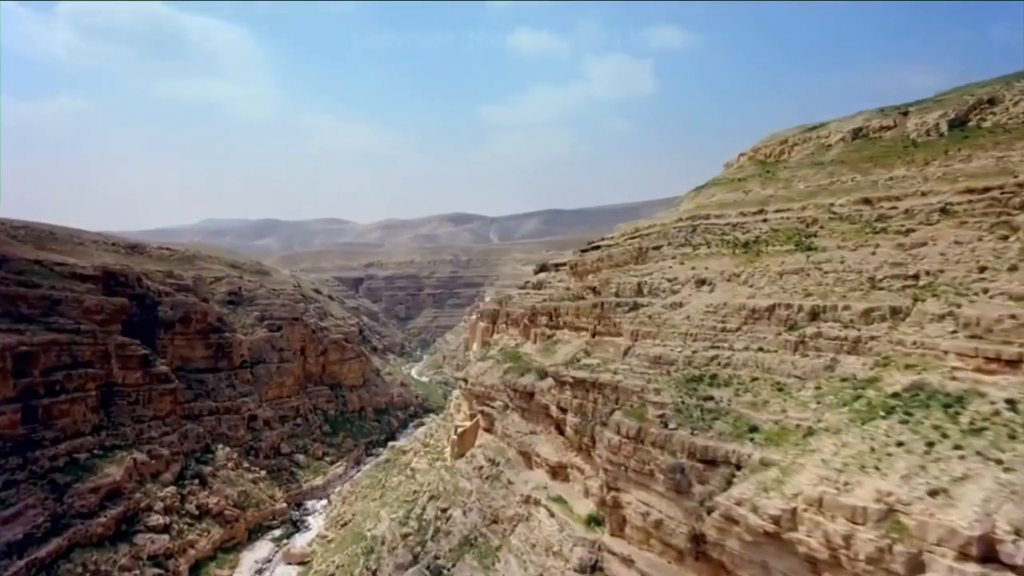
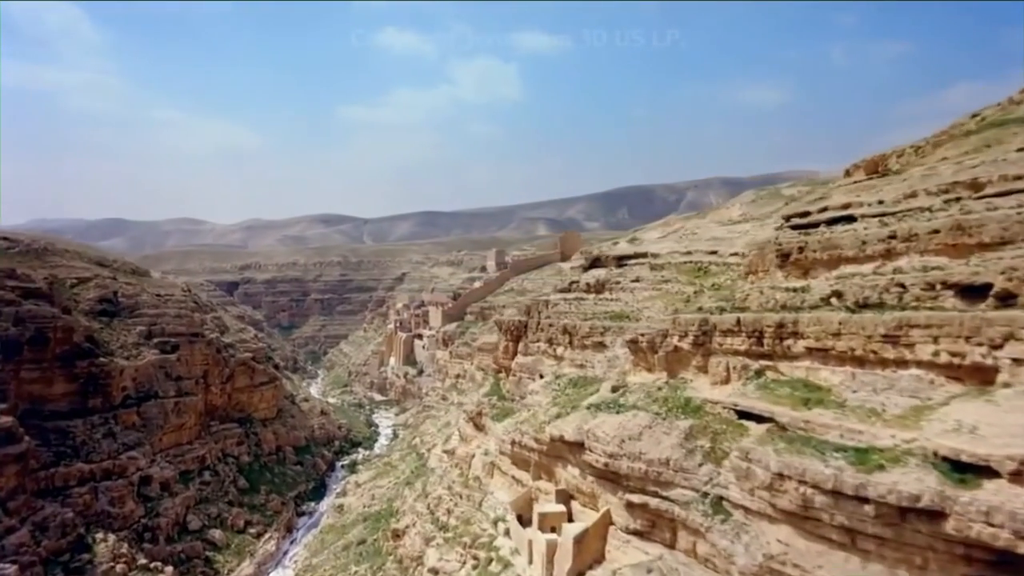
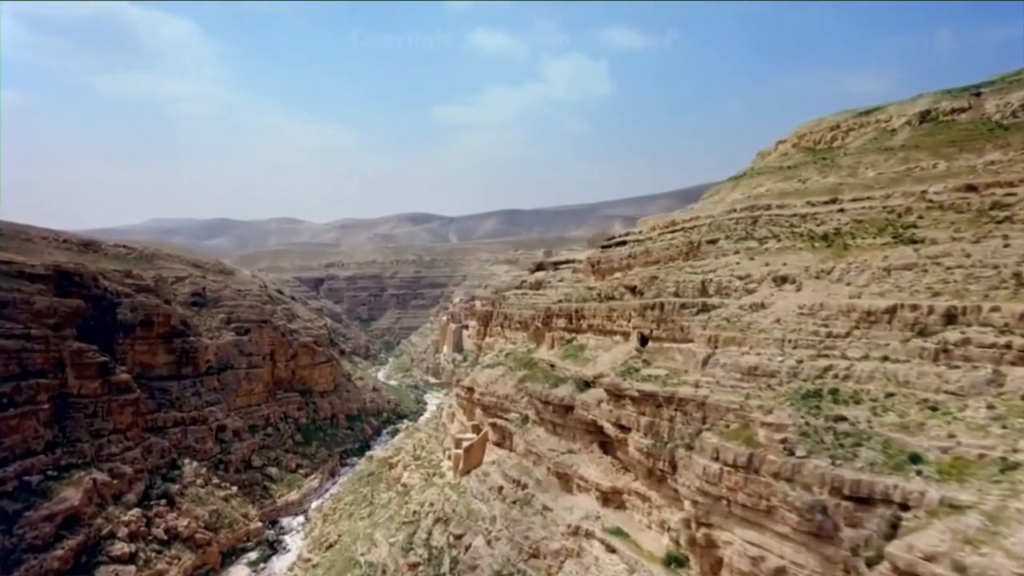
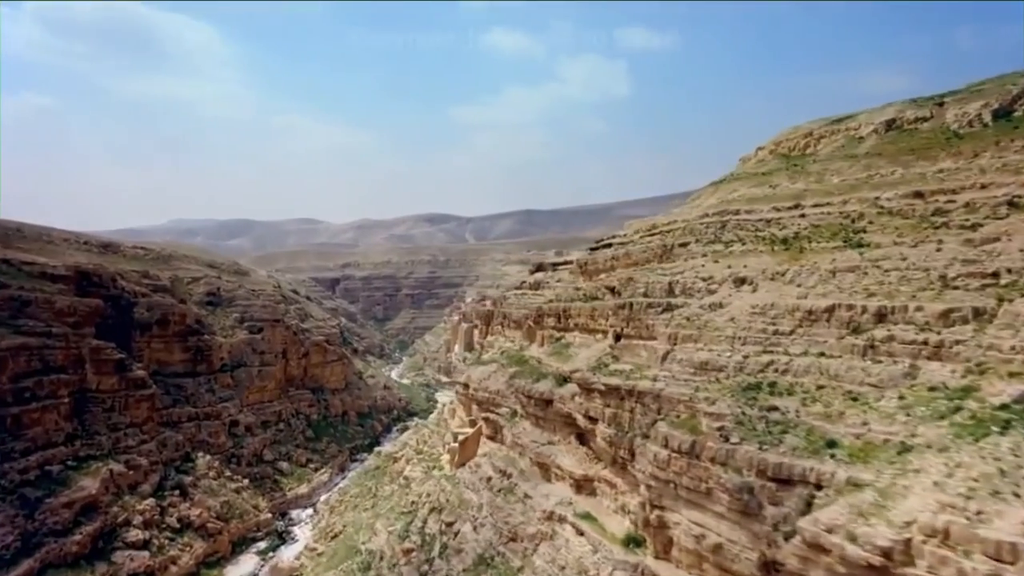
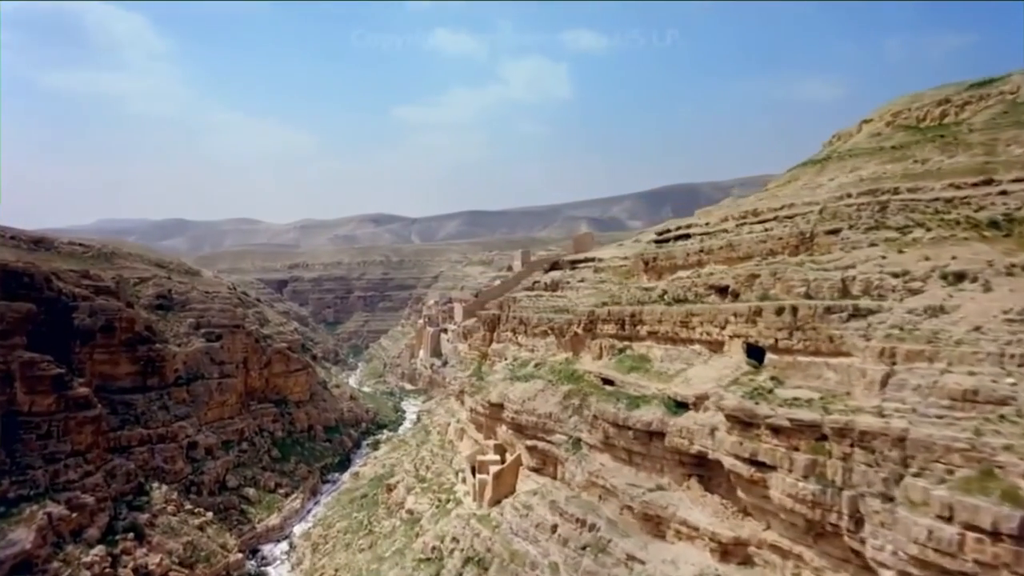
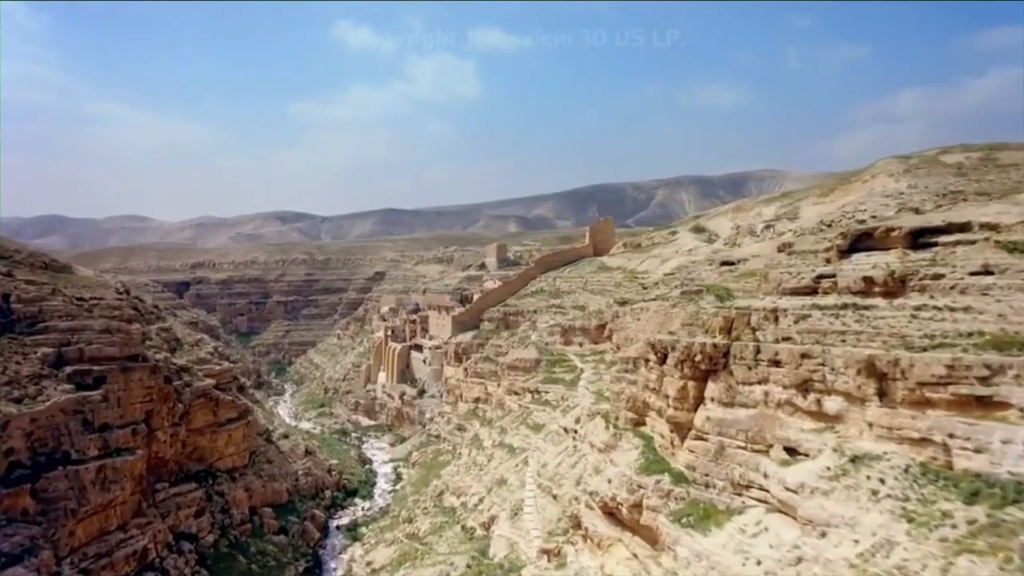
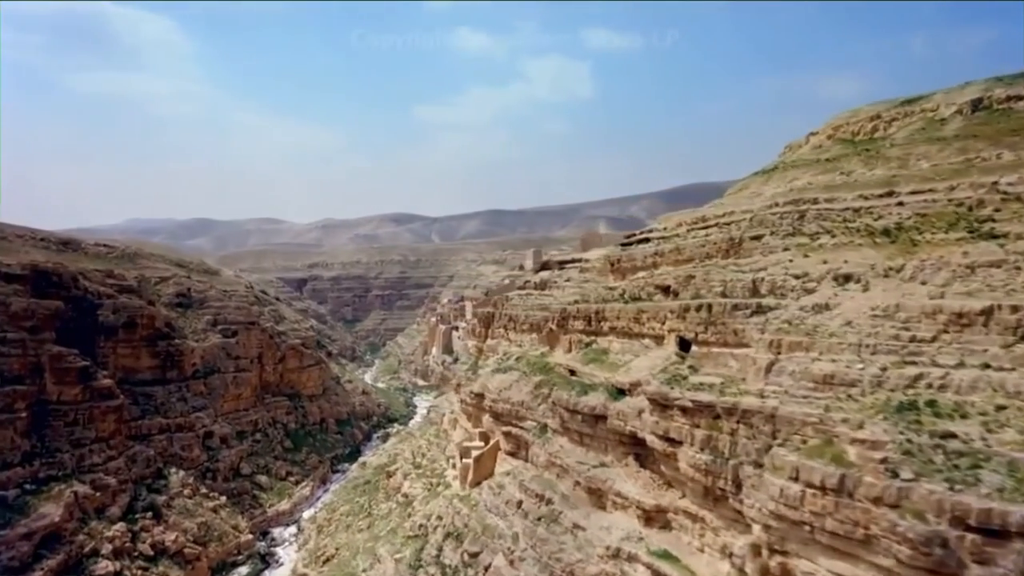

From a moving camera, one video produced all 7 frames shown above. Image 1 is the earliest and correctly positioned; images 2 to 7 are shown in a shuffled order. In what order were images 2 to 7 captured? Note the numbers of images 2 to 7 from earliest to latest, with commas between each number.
4, 3, 7, 5, 2, 6
